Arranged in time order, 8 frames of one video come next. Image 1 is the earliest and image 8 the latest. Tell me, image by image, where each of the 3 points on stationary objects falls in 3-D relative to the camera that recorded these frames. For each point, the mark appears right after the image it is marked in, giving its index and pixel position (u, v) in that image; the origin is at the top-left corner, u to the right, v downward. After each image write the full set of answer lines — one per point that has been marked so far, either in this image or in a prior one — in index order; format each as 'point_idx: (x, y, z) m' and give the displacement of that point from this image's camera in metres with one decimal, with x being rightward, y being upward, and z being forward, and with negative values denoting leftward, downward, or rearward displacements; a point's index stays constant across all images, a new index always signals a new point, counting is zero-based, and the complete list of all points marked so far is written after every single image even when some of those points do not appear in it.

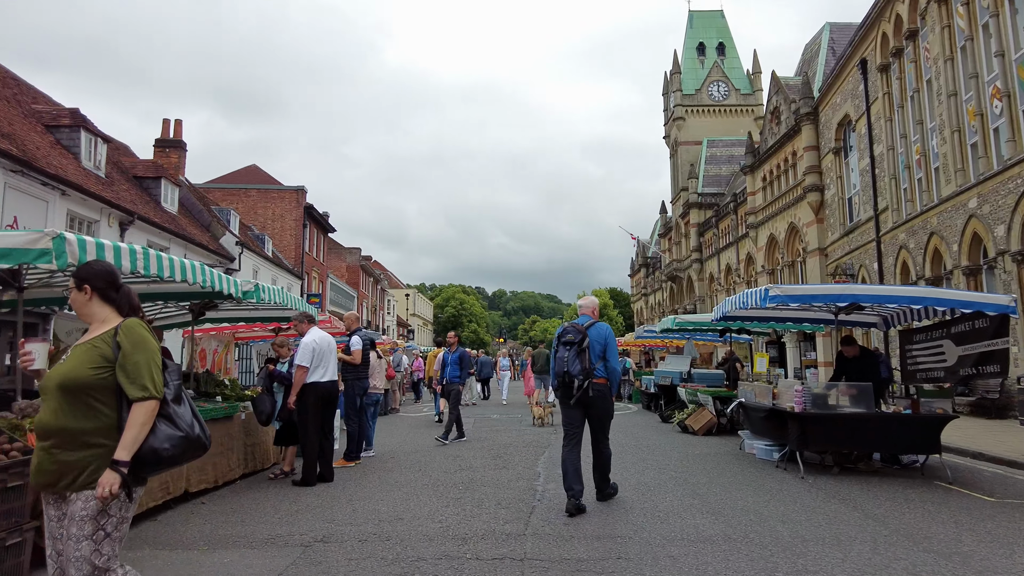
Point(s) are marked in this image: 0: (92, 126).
0: (-11.2, +4.3, +17.0) m
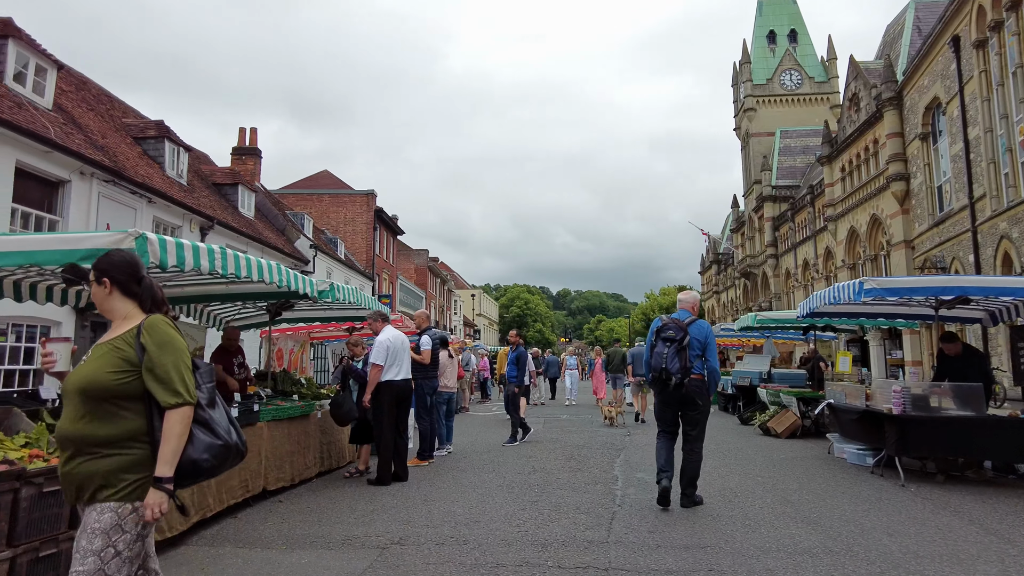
0: (-9.4, +4.2, +17.8) m
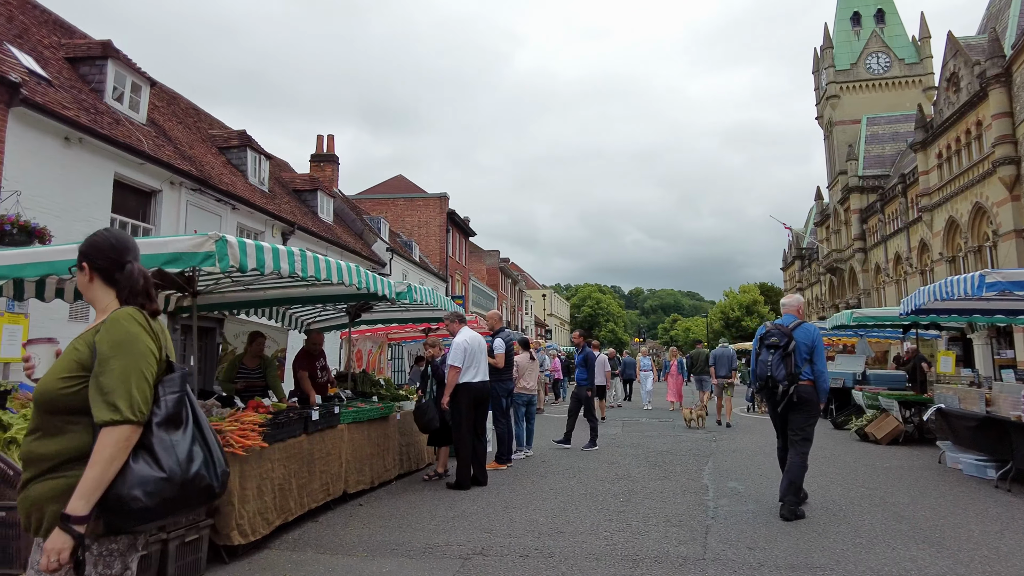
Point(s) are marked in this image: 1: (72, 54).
0: (-7.3, +4.1, +18.5) m
1: (-9.1, +4.9, +13.3) m
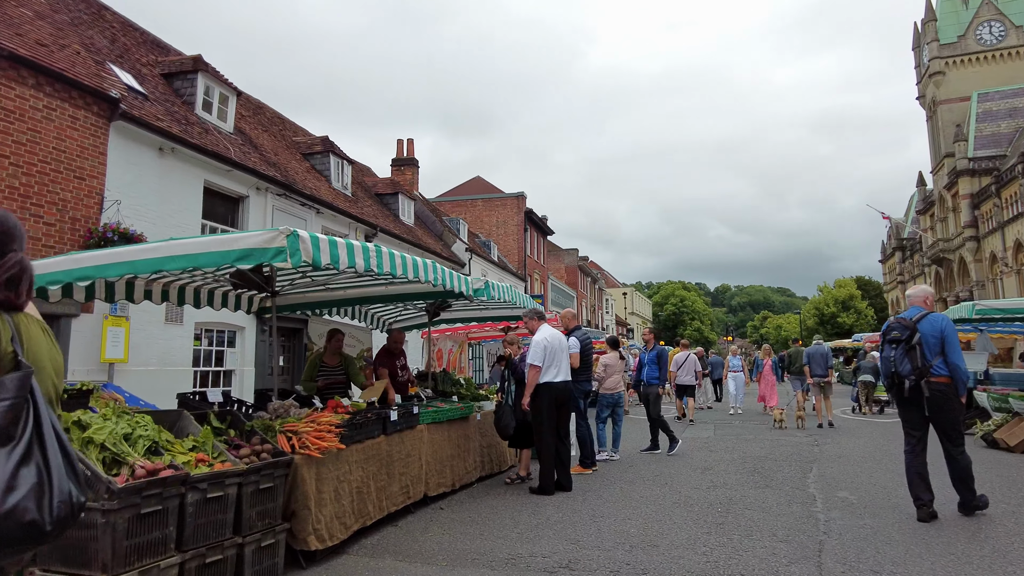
0: (-5.1, +4.0, +18.9) m
1: (-7.5, +4.8, +13.9) m
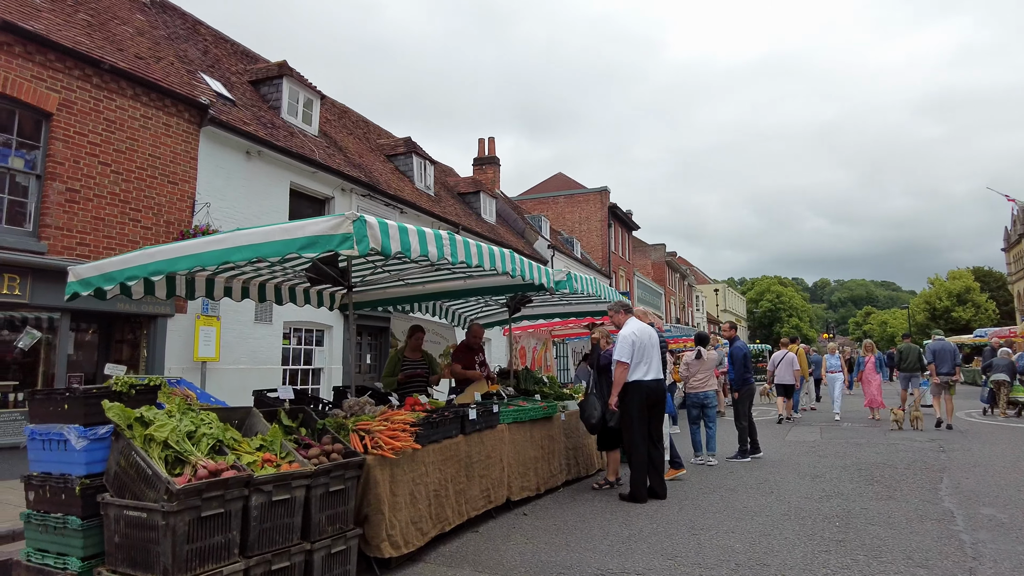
0: (-2.7, +4.1, +19.0) m
1: (-5.8, +4.7, +14.4) m
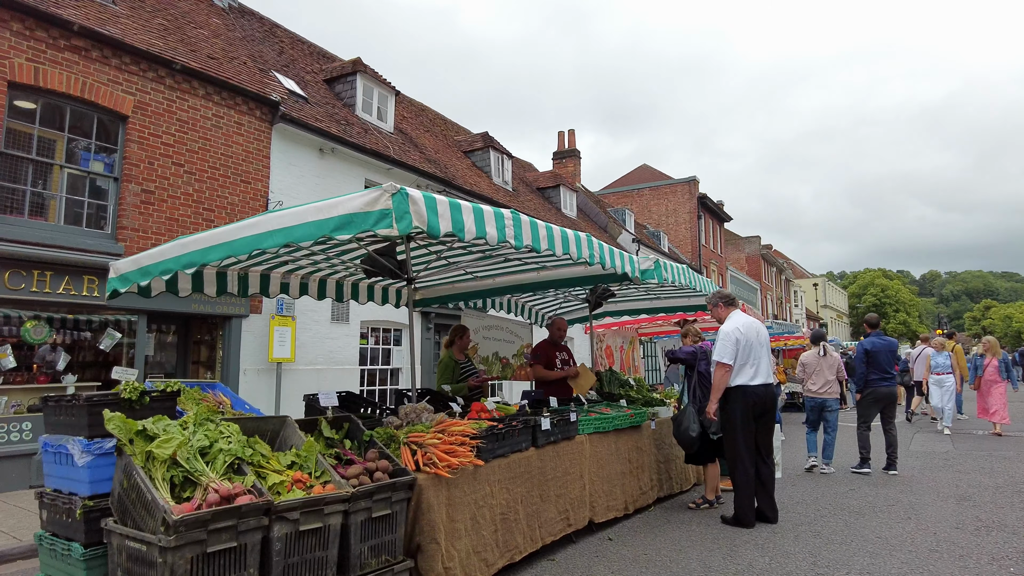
0: (-0.4, +4.1, +18.4) m
1: (-4.1, +4.7, +14.3) m
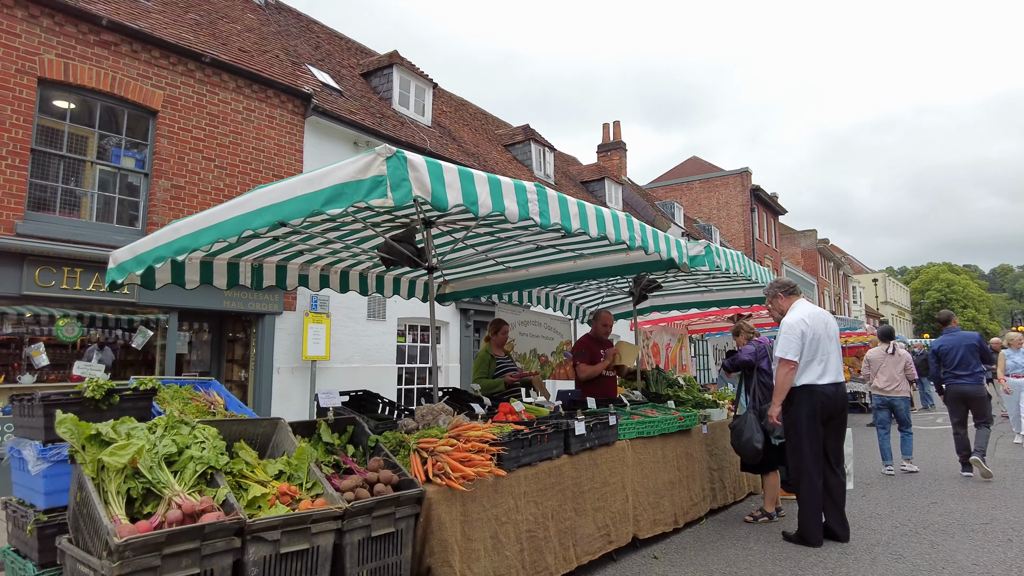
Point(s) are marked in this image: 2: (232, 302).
0: (+0.8, +4.2, +17.9) m
1: (-3.2, +4.8, +14.0) m
2: (-4.1, -0.2, +9.5) m
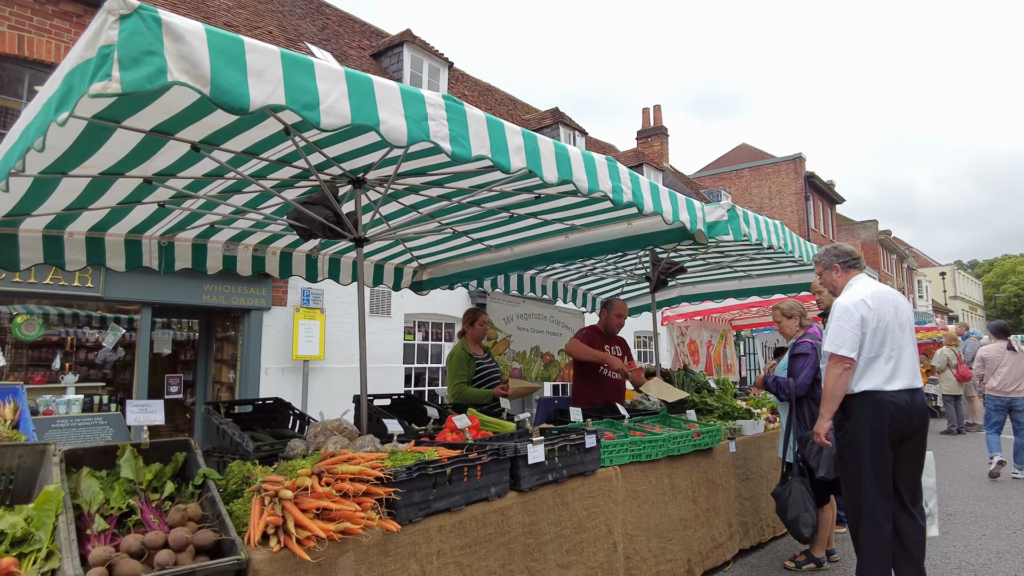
0: (+1.5, +4.4, +16.6) m
1: (-2.8, +4.9, +13.1) m
2: (-4.0, -0.1, +8.7) m
